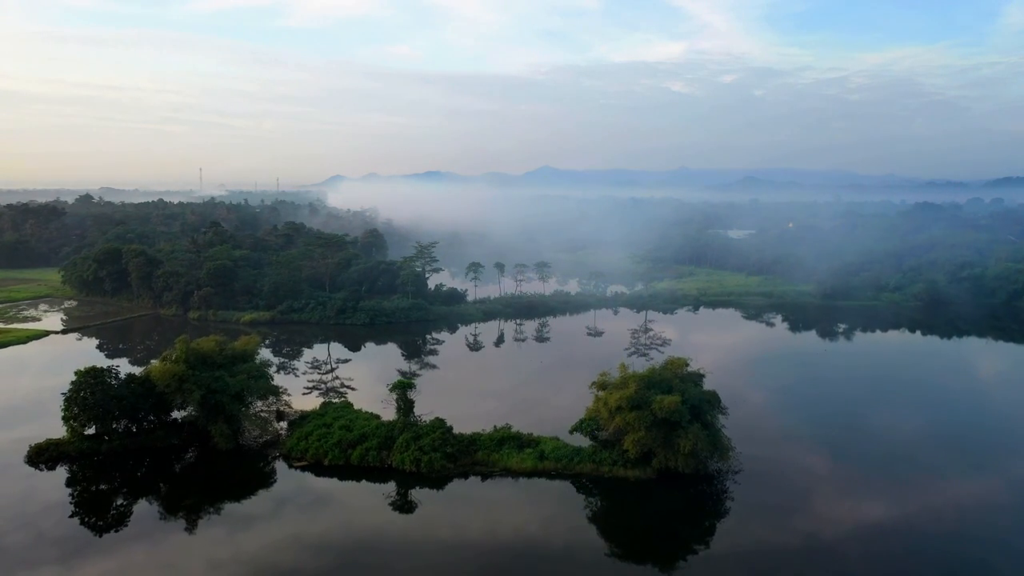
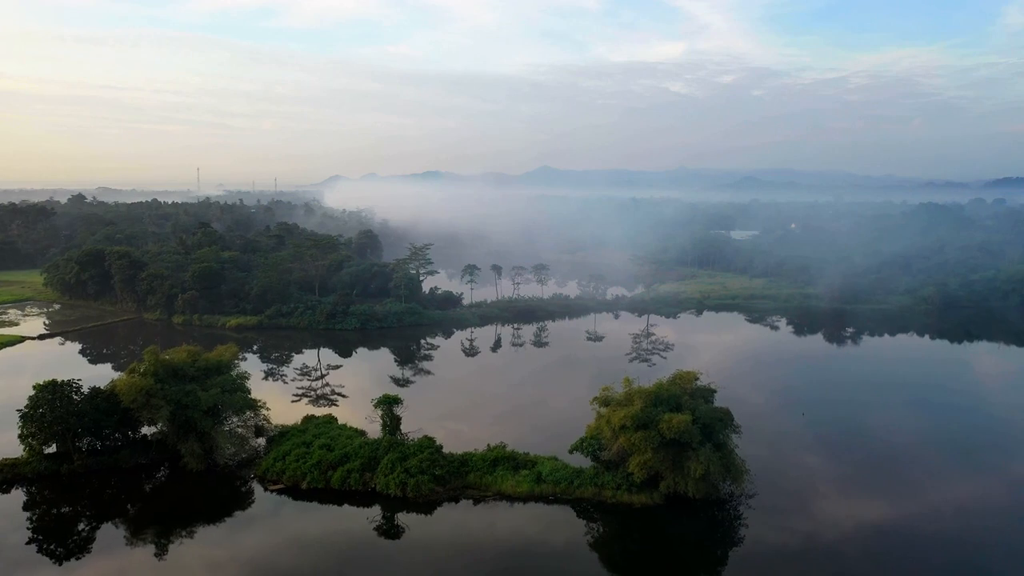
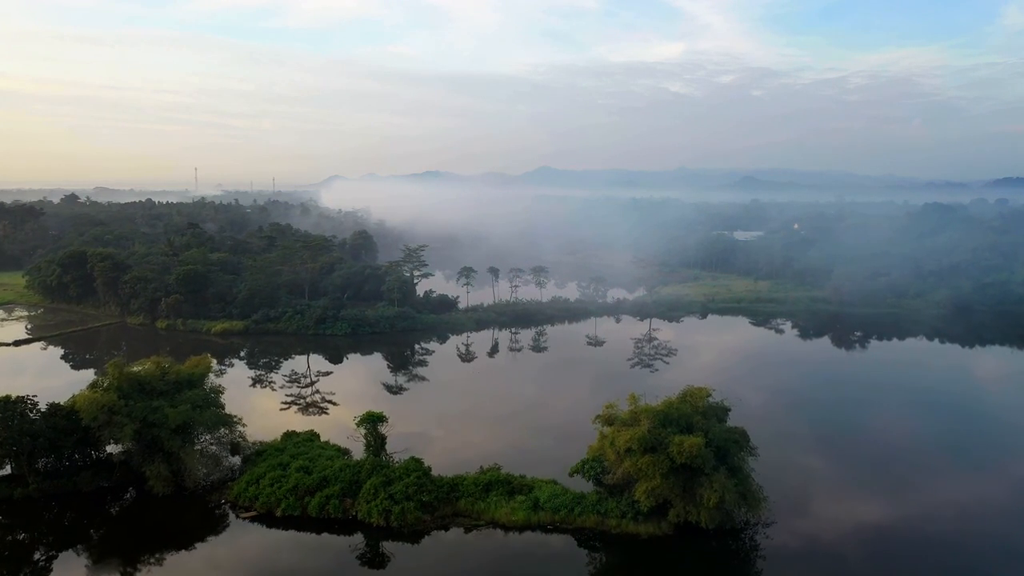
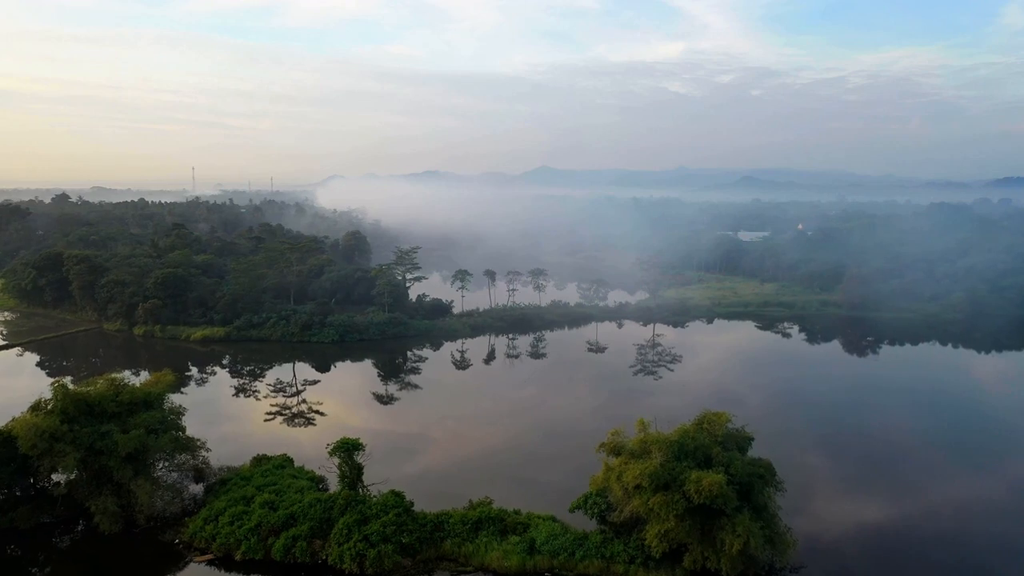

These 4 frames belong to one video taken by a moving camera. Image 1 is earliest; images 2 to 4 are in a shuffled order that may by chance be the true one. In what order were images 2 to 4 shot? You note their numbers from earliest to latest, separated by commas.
2, 3, 4
